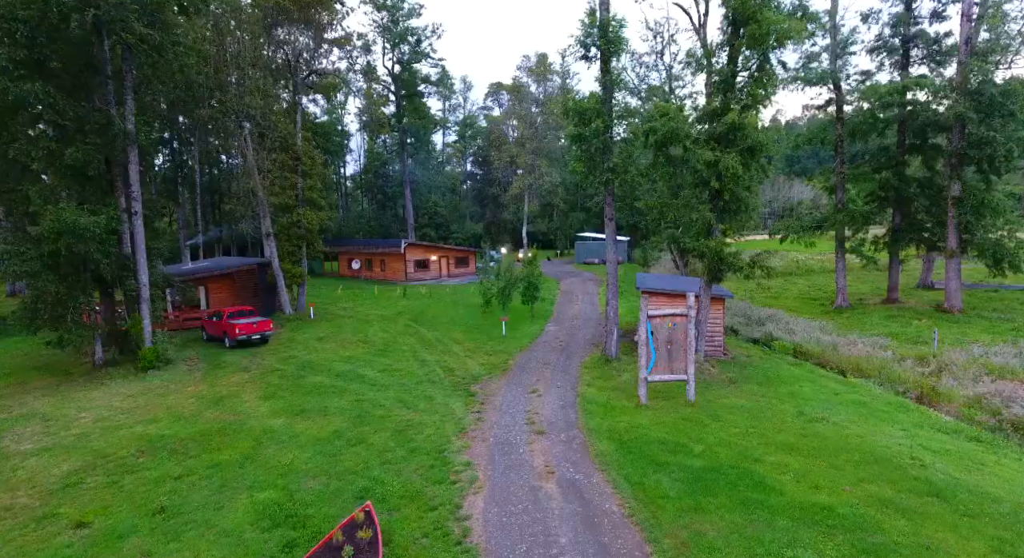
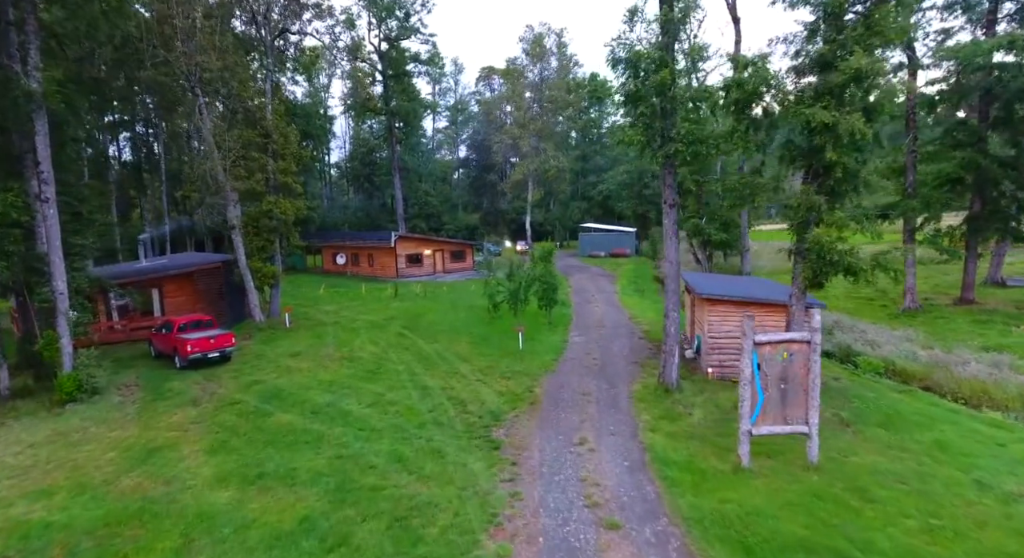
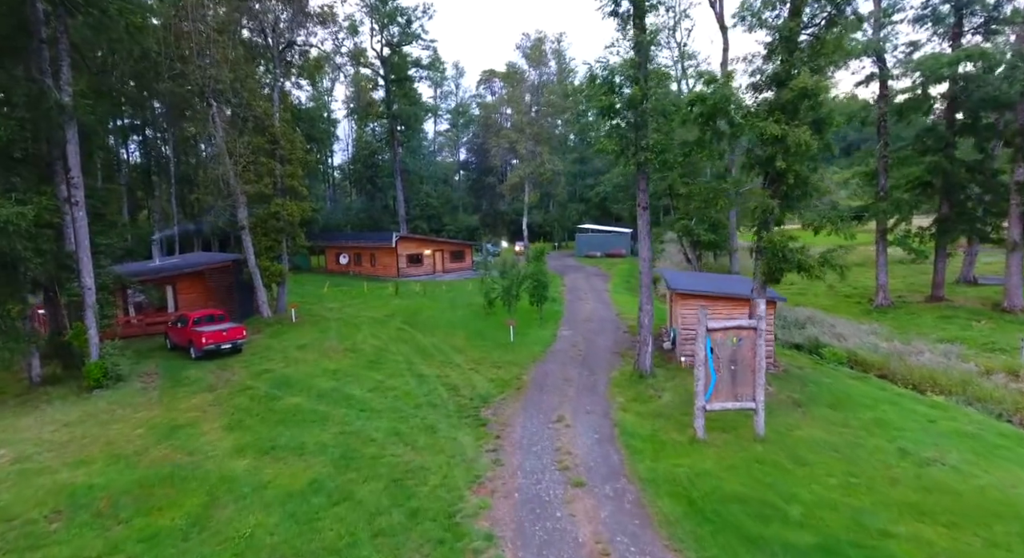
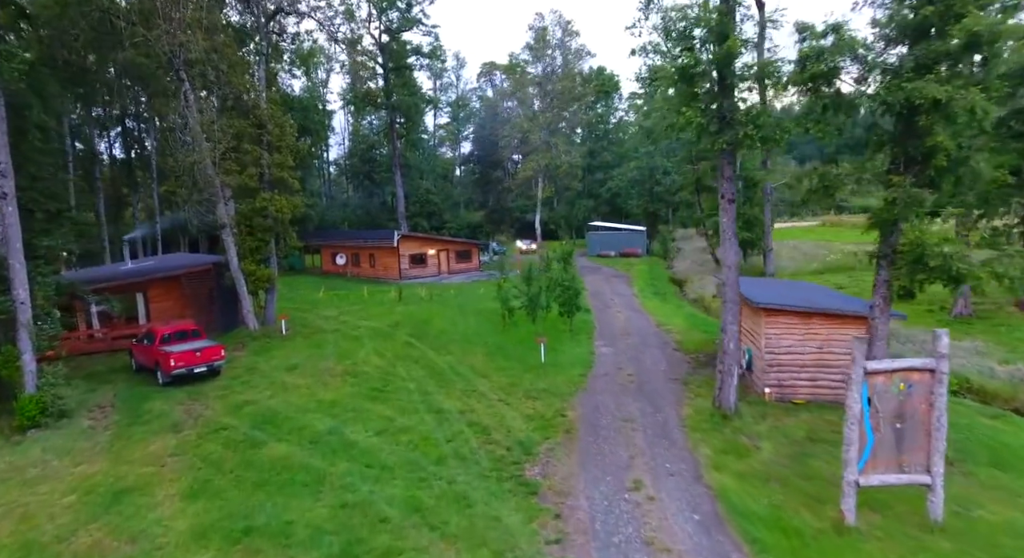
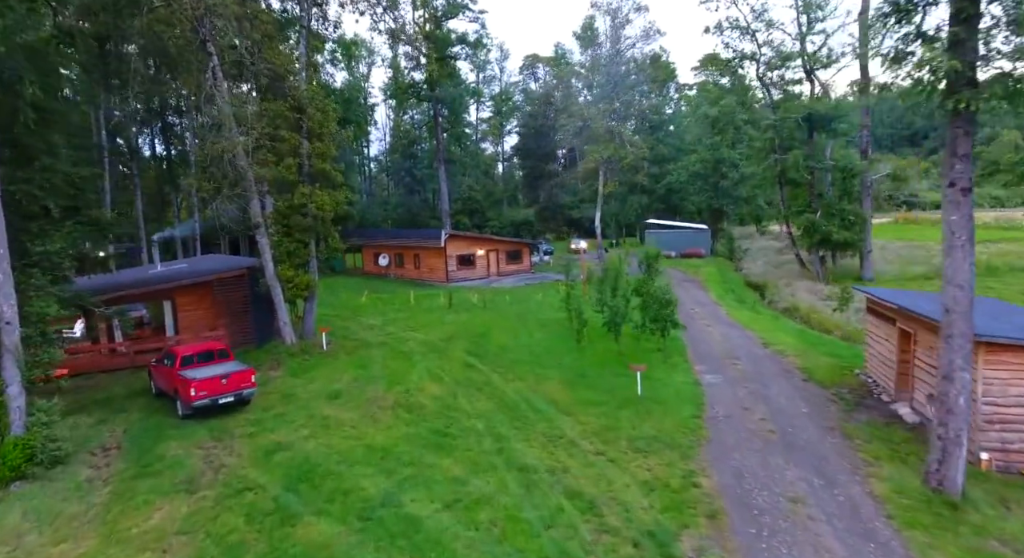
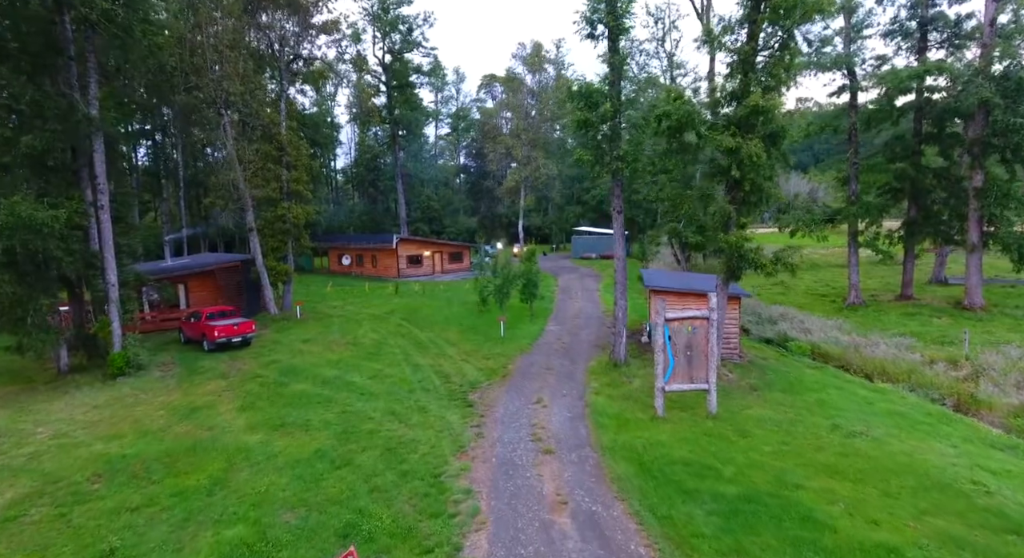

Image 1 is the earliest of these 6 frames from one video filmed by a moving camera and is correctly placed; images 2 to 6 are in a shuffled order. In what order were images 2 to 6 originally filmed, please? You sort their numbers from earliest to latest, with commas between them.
6, 3, 2, 4, 5
